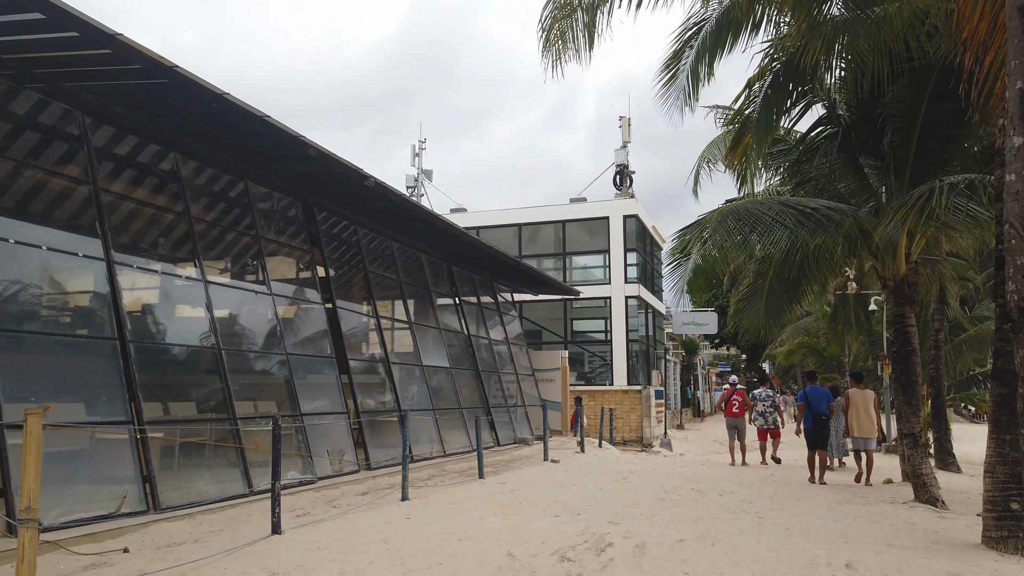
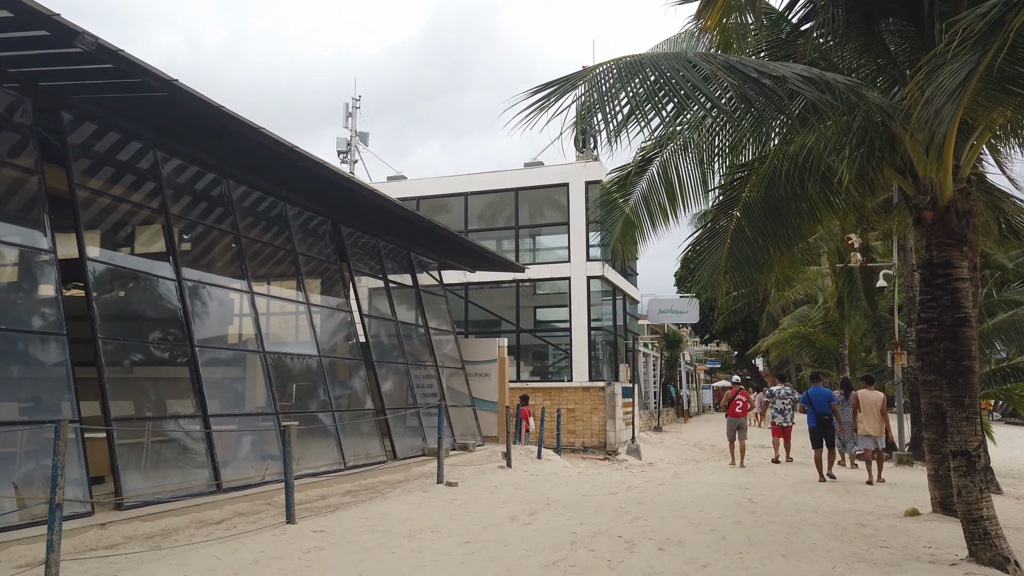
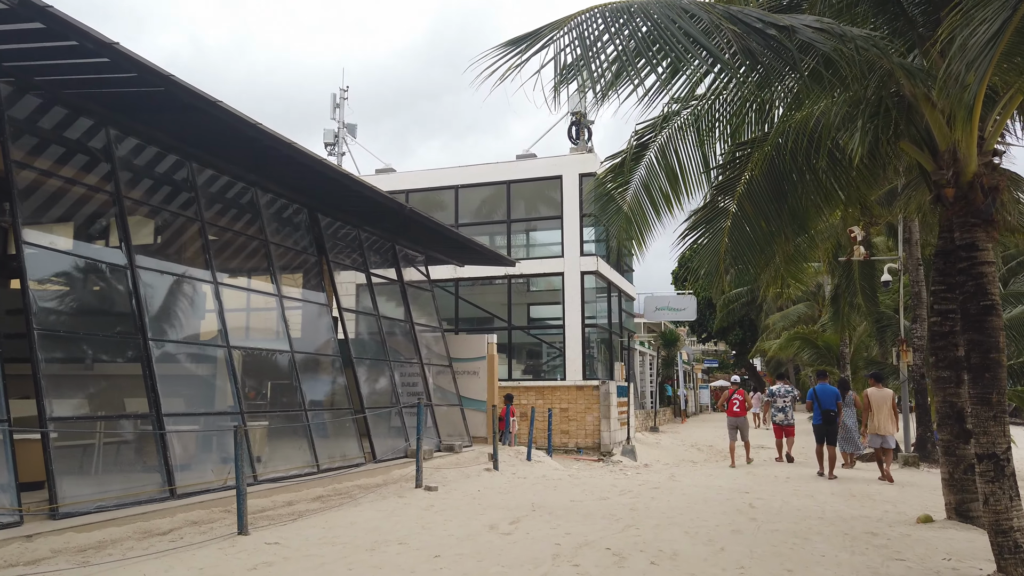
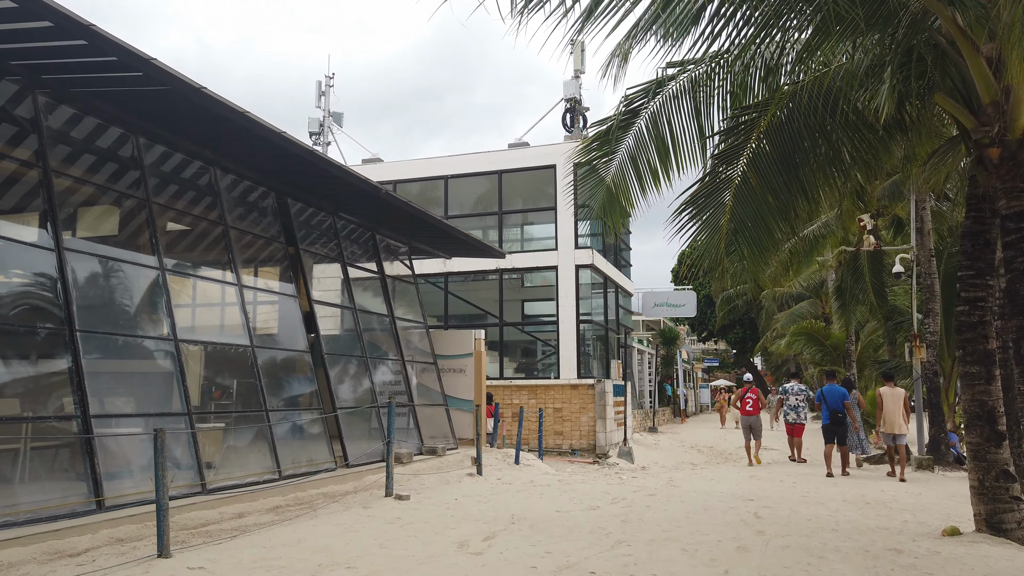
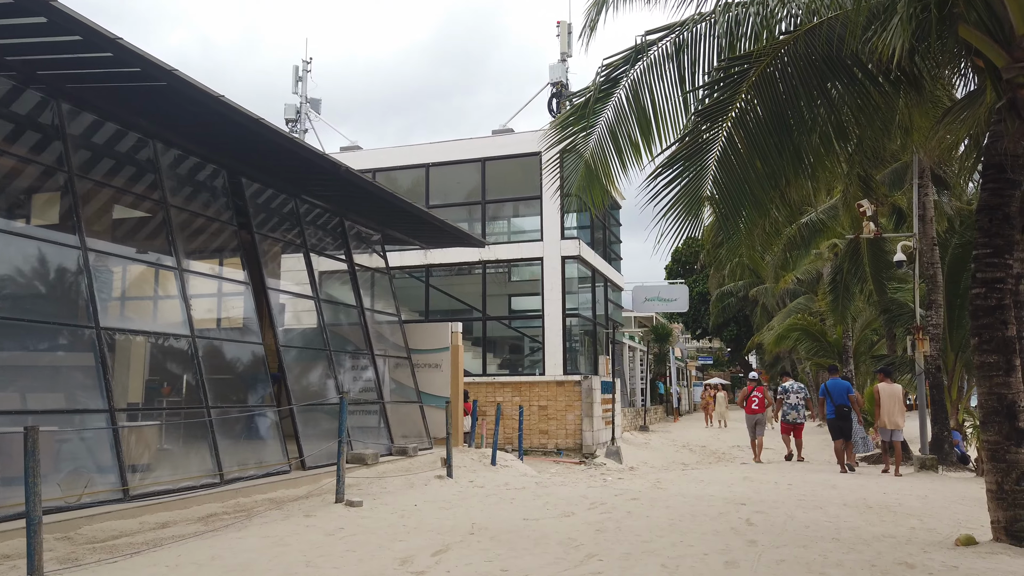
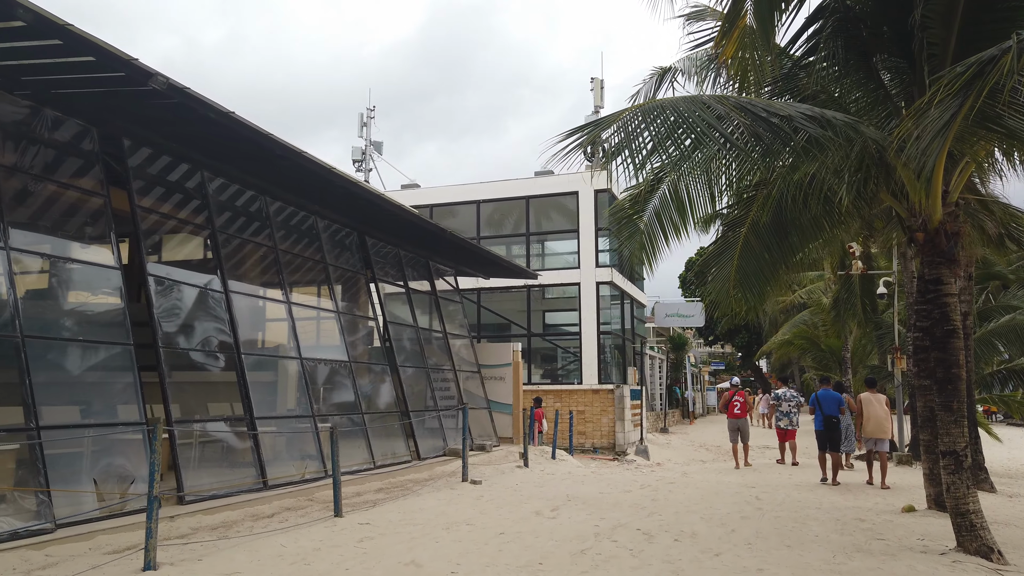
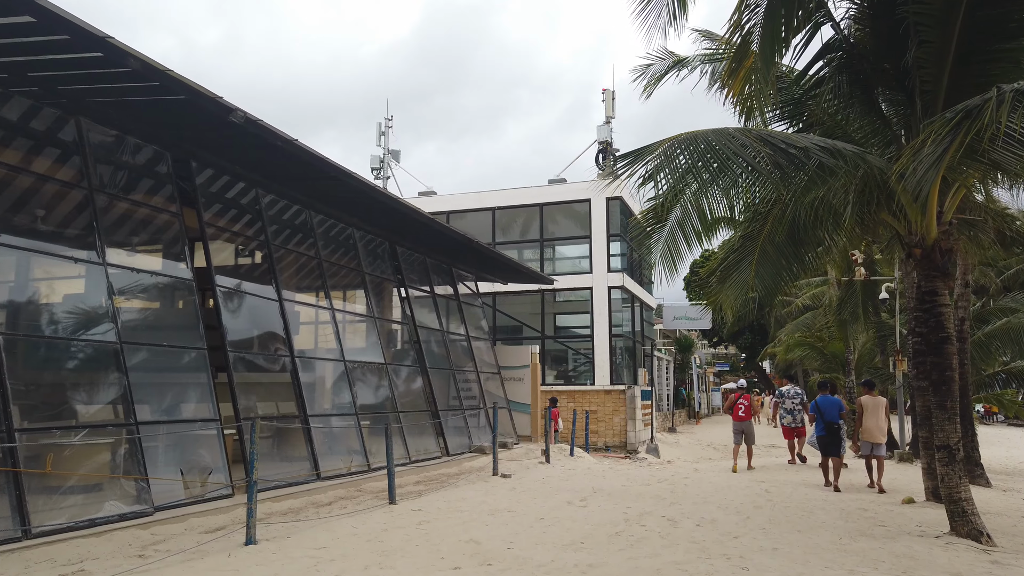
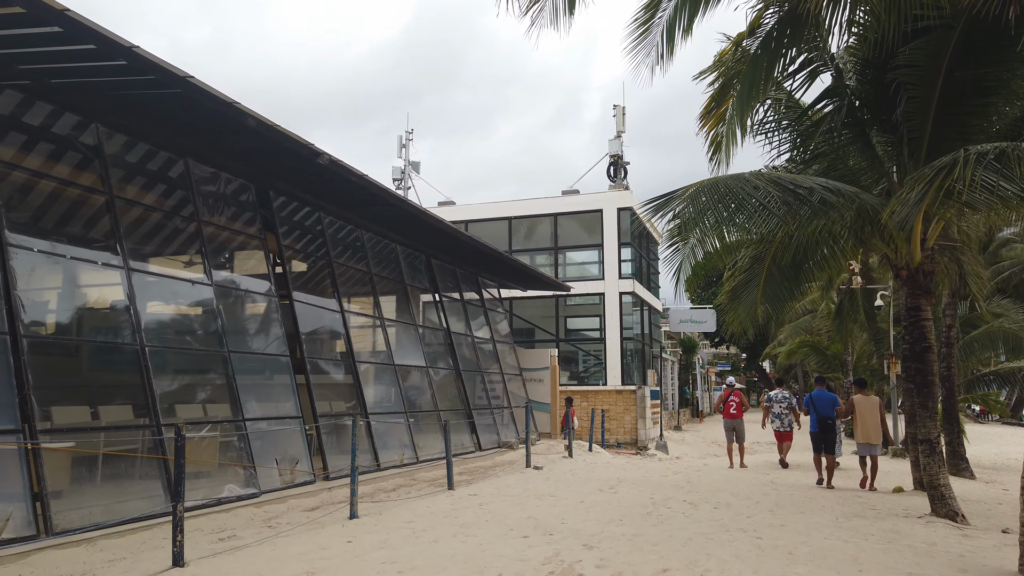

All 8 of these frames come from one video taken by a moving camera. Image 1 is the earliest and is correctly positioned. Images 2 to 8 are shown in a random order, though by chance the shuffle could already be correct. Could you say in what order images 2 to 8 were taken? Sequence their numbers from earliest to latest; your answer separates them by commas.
8, 7, 6, 2, 3, 4, 5
